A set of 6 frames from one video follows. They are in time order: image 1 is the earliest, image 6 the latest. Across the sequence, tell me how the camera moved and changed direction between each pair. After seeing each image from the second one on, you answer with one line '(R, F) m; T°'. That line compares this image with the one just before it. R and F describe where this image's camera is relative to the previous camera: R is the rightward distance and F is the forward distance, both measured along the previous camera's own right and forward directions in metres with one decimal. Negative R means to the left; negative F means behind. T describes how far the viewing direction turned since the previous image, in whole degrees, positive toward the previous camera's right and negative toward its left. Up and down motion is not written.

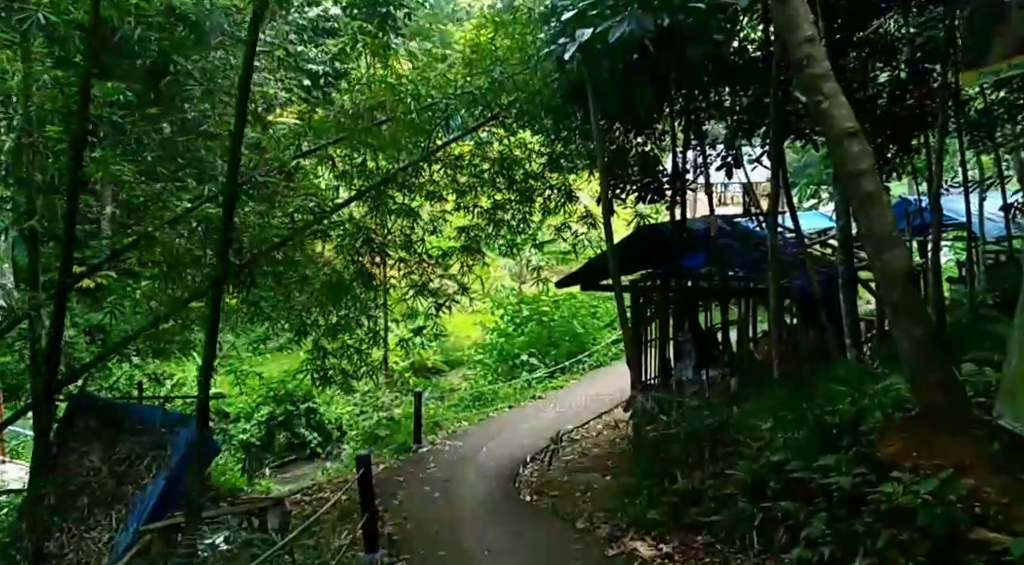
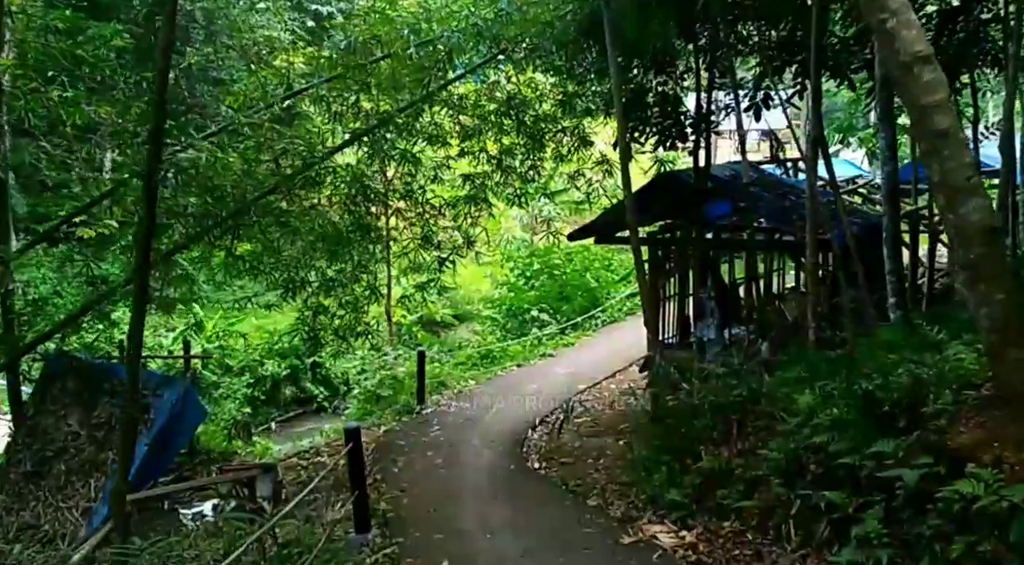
(0.0, +0.4) m; -1°
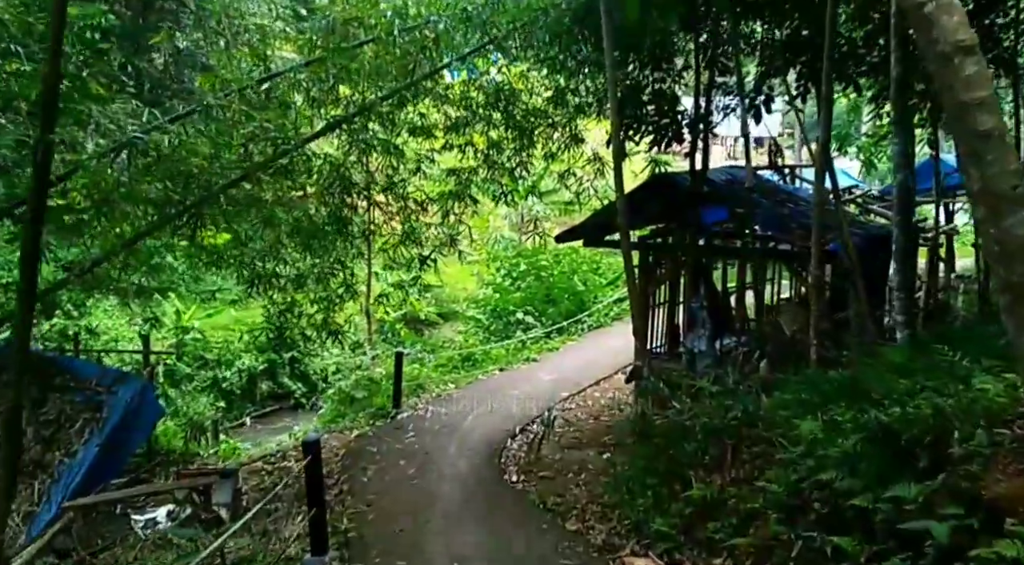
(0.0, +0.3) m; +1°
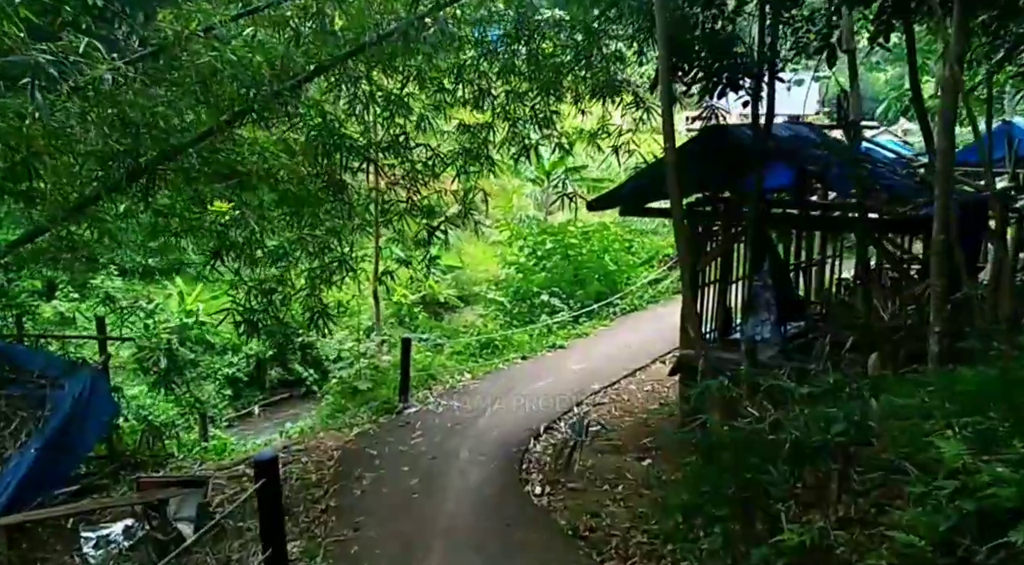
(0.0, +0.9) m; -2°
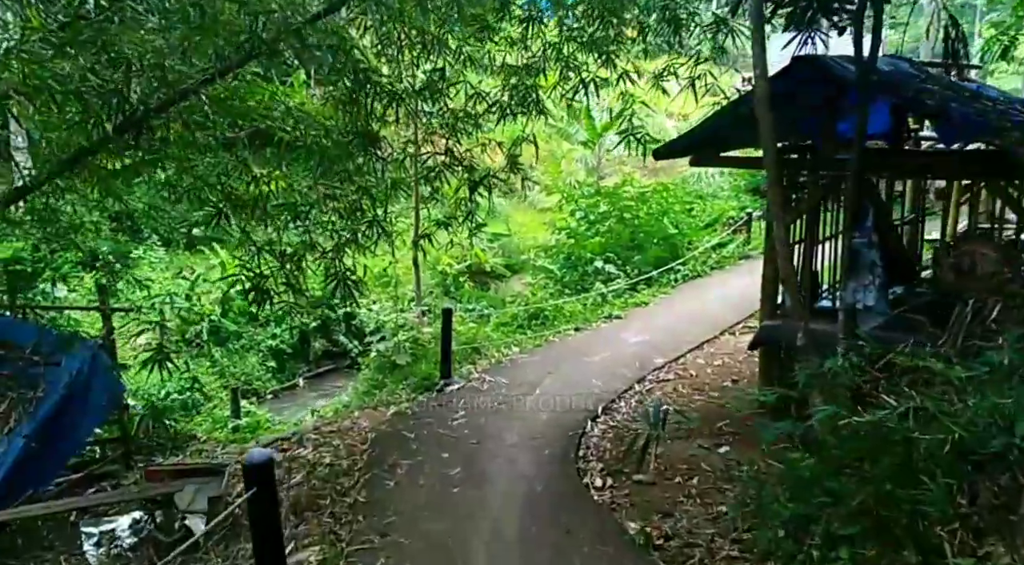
(0.0, +0.6) m; -3°
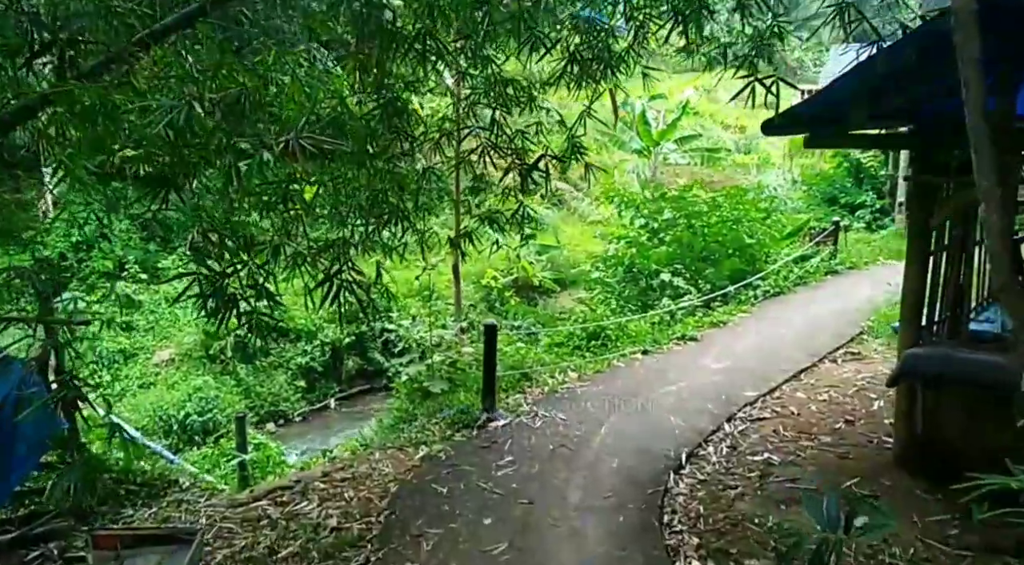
(-0.1, +1.0) m; -3°
